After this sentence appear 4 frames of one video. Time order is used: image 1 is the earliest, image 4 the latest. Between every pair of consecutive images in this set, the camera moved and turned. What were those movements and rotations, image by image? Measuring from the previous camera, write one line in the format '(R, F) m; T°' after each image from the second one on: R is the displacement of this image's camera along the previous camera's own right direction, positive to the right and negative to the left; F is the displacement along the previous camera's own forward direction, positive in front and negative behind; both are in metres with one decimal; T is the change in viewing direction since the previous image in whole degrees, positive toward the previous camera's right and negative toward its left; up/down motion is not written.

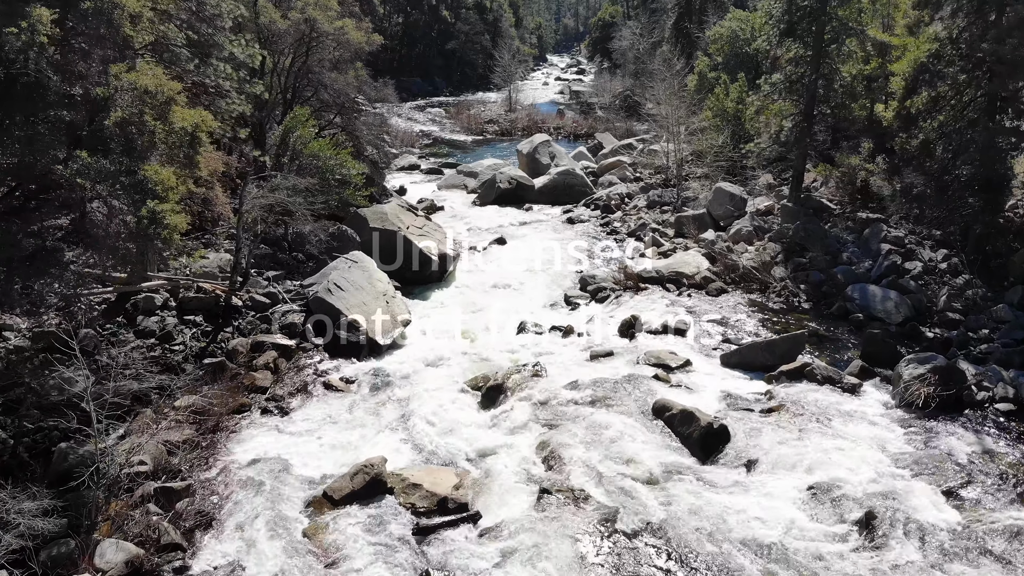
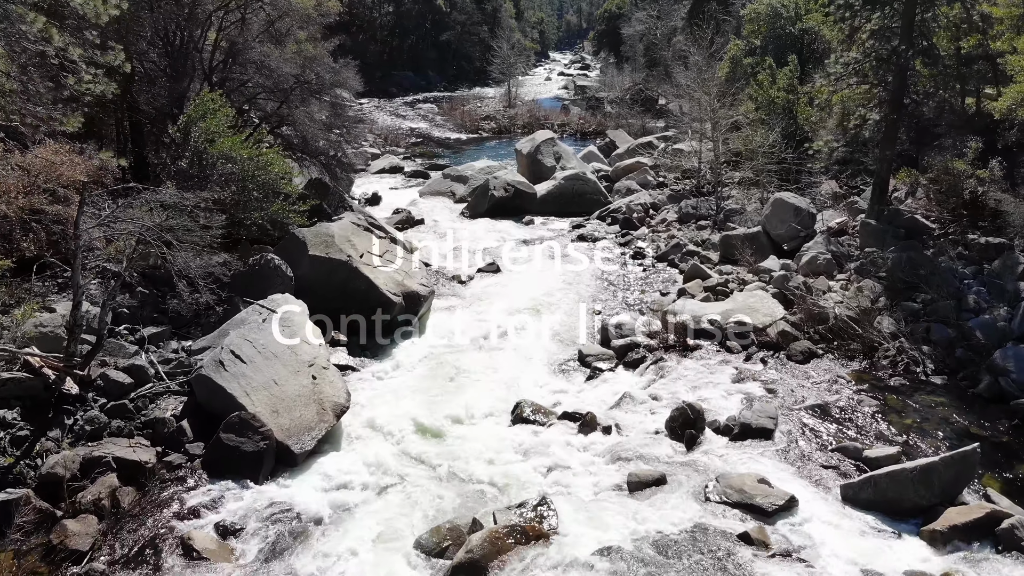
(+0.1, +4.4) m; 0°
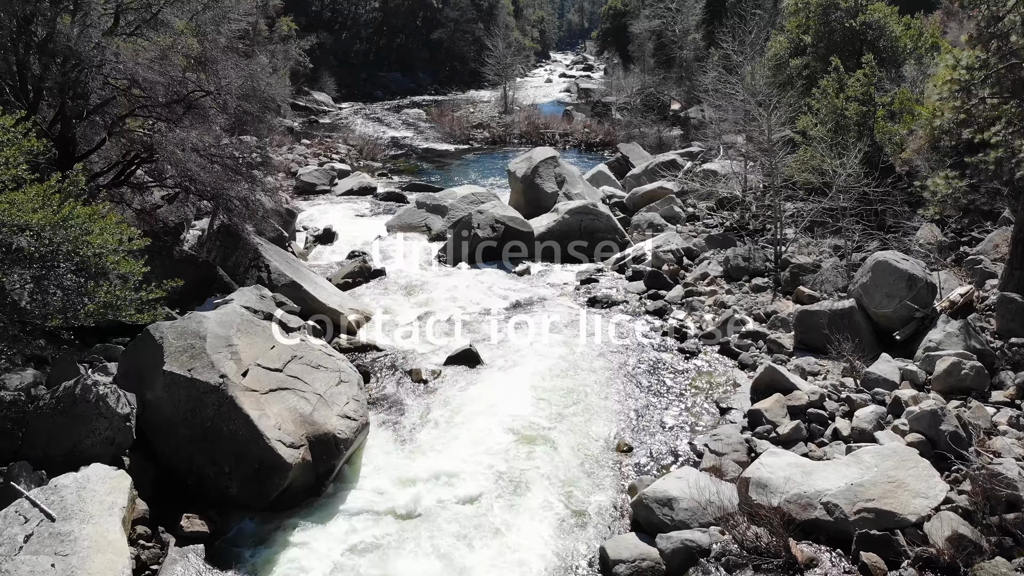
(+0.2, +4.2) m; 0°
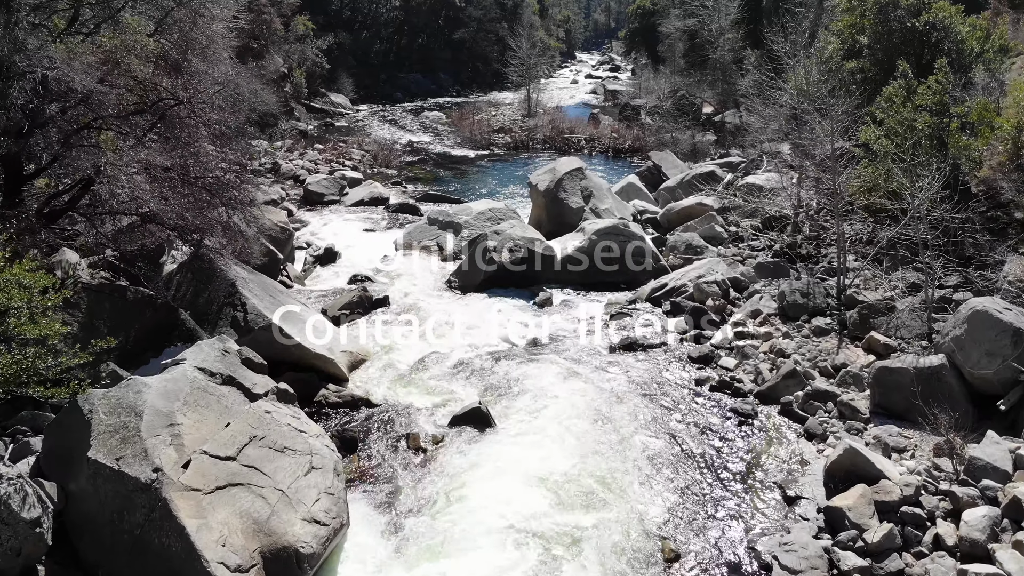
(0.0, +1.5) m; -2°
